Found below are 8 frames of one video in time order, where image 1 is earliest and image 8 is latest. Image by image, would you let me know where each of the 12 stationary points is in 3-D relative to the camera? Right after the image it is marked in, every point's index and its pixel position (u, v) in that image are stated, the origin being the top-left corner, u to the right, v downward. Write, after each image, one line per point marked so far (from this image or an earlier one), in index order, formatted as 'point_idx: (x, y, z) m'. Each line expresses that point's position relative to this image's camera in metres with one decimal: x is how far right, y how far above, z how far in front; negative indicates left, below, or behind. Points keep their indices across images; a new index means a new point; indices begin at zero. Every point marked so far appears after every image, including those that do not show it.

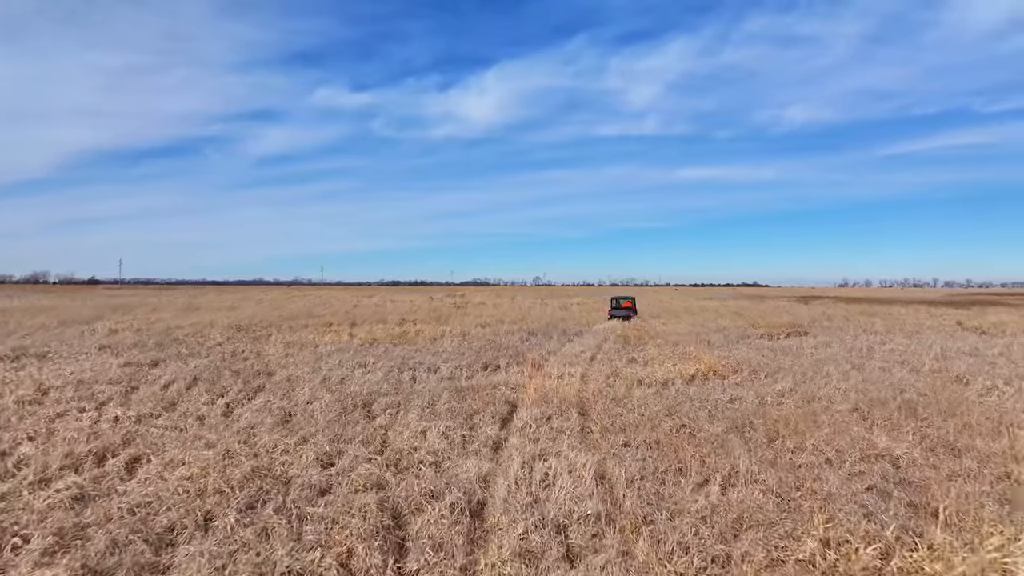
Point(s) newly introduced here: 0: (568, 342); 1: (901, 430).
0: (+1.2, -1.3, +17.4) m
1: (+3.3, -1.2, +6.7) m
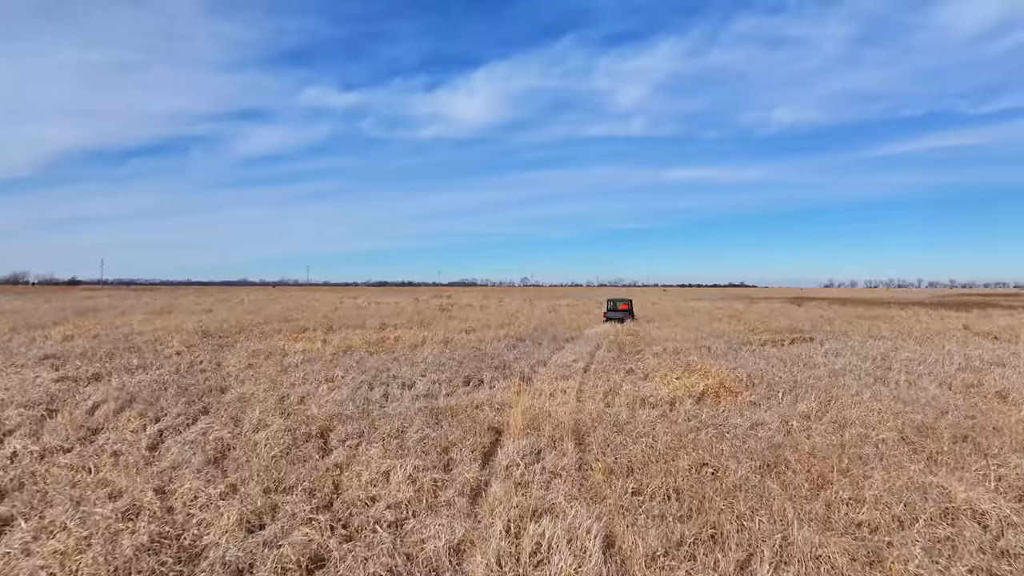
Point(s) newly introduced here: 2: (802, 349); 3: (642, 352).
0: (+0.9, -1.3, +16.1) m
1: (+3.2, -1.3, +5.5) m
2: (+5.8, -1.3, +15.6) m
3: (+2.6, -1.3, +15.4) m
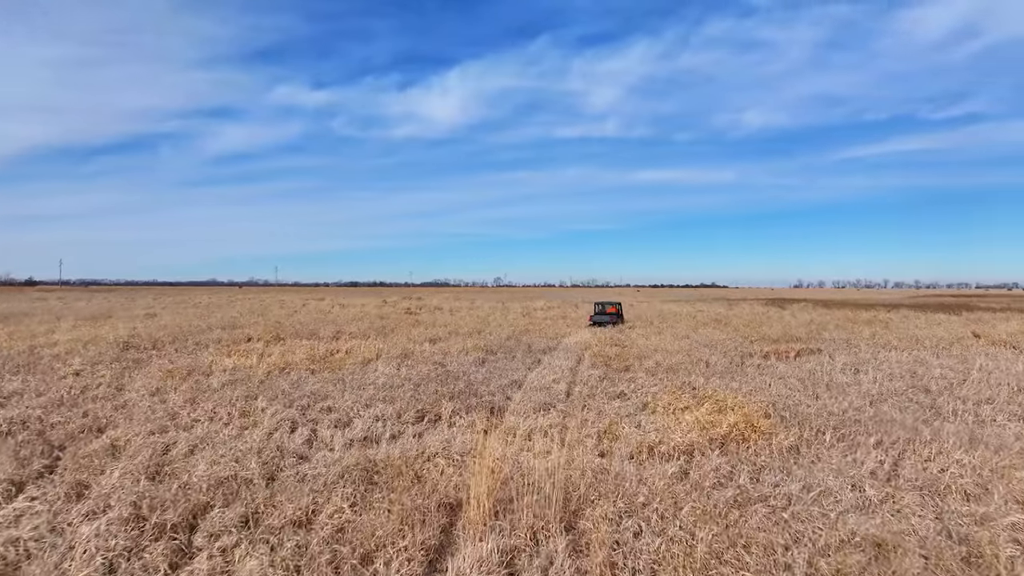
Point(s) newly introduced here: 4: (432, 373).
0: (+0.4, -1.4, +13.9) m
1: (+3.0, -1.4, +3.3) m
2: (+5.3, -1.4, +13.5) m
3: (+2.0, -1.4, +13.3) m
4: (-1.3, -1.3, +12.2) m
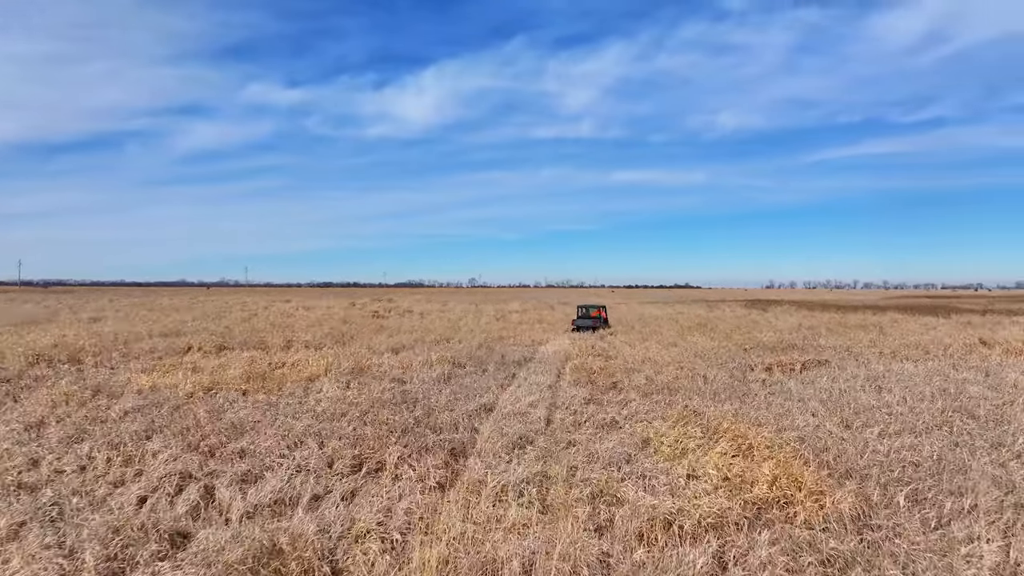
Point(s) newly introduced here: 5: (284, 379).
0: (-0.1, -1.5, +12.0) m
1: (+2.9, -1.4, +1.5) m
2: (+4.8, -1.4, +11.8) m
3: (+1.6, -1.5, +11.4) m
4: (-1.7, -1.4, +10.3) m
5: (-3.5, -1.4, +12.0) m
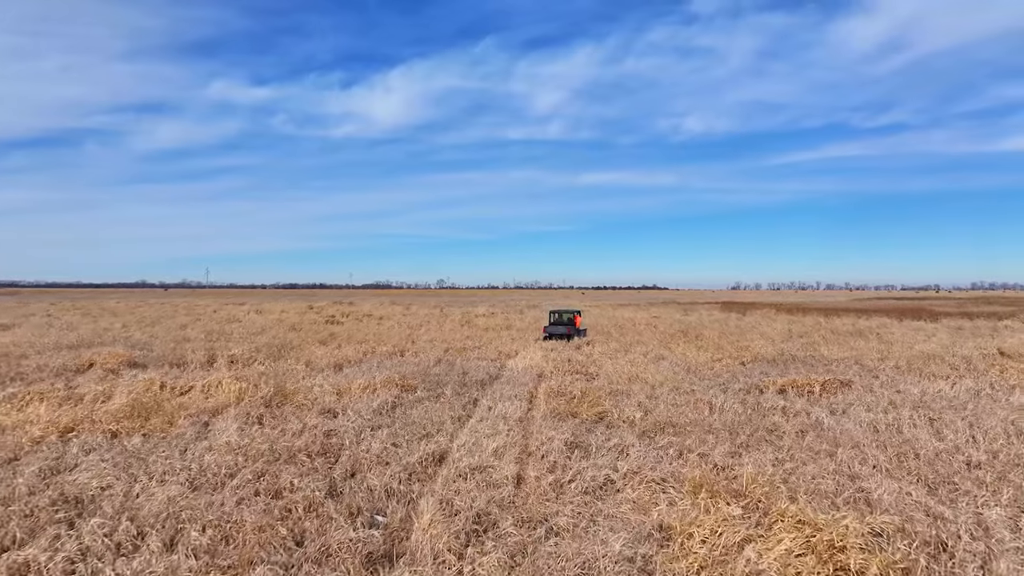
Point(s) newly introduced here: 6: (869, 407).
0: (-0.5, -1.6, +9.5) m
1: (+2.8, -1.5, -0.9) m
2: (+4.3, -1.5, +9.5) m
3: (+1.1, -1.6, +9.0) m
4: (-2.1, -1.5, +7.7) m
5: (-3.9, -1.5, +9.3) m
6: (+4.6, -1.5, +10.2) m
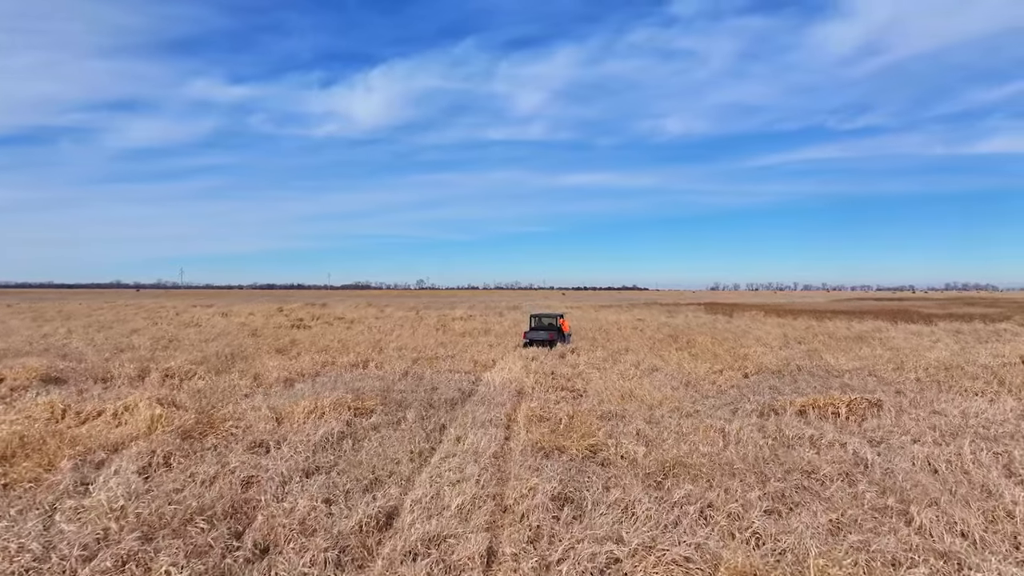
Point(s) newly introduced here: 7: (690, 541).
0: (-0.8, -1.6, +7.7) m
1: (+2.8, -1.6, -2.6) m
2: (+4.1, -1.6, +7.8) m
3: (+0.9, -1.6, +7.2) m
4: (-2.3, -1.5, +5.9) m
5: (-4.2, -1.5, +7.4) m
6: (+4.3, -1.6, +8.5) m
7: (+1.1, -1.6, +5.0) m
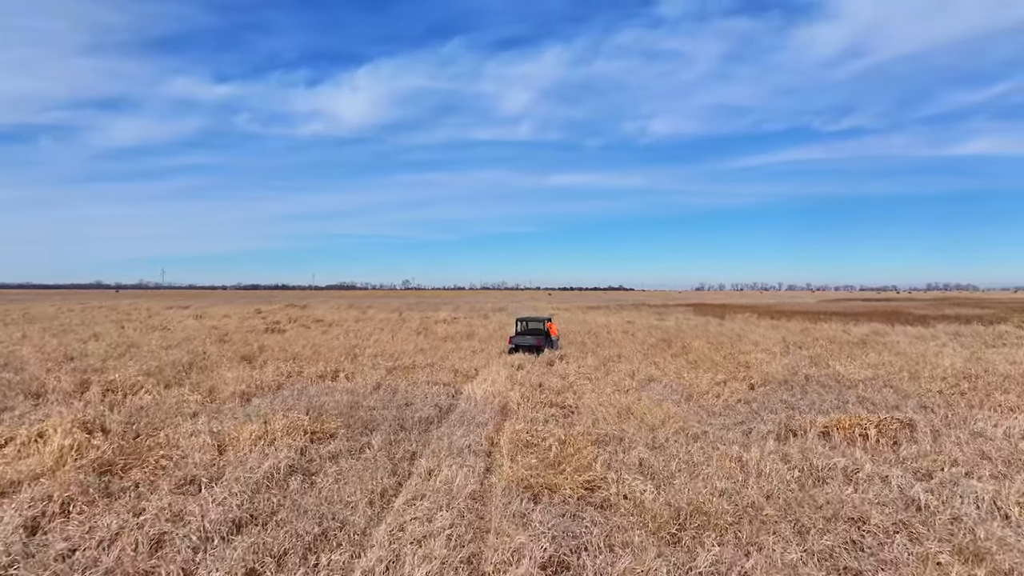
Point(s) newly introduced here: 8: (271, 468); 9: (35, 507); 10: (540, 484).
0: (-1.0, -1.7, +6.3) m
1: (+2.8, -1.6, -3.8) m
2: (+3.9, -1.6, +6.5) m
3: (+0.7, -1.7, +5.9) m
4: (-2.4, -1.6, +4.5) m
5: (-4.3, -1.6, +6.0) m
6: (+4.2, -1.6, +7.3) m
7: (+1.0, -1.6, +3.7) m
8: (-2.2, -1.6, +7.1) m
9: (-3.5, -1.6, +5.8) m
10: (+0.2, -1.6, +6.8) m
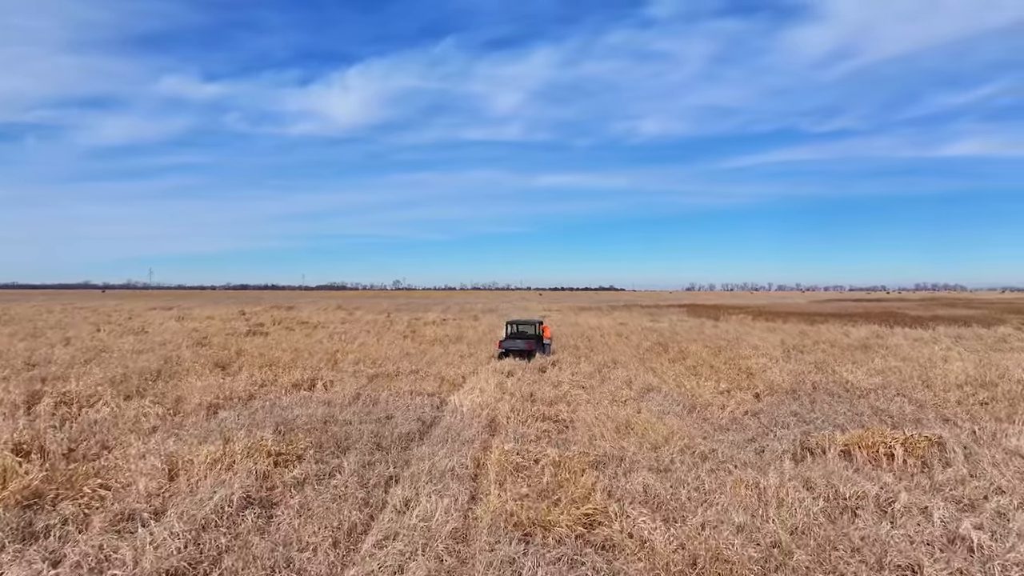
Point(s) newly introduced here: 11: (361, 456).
0: (-1.0, -1.7, +5.4) m
1: (+2.9, -1.7, -4.7) m
2: (+3.8, -1.7, +5.7) m
3: (+0.7, -1.7, +5.0) m
4: (-2.5, -1.6, +3.6) m
5: (-4.4, -1.6, +5.1) m
6: (+4.1, -1.7, +6.4) m
7: (+1.0, -1.7, +2.8) m
8: (-2.3, -1.6, +6.2) m
9: (-3.5, -1.6, +4.9) m
10: (+0.1, -1.7, +5.9) m
11: (-1.5, -1.7, +8.1) m
